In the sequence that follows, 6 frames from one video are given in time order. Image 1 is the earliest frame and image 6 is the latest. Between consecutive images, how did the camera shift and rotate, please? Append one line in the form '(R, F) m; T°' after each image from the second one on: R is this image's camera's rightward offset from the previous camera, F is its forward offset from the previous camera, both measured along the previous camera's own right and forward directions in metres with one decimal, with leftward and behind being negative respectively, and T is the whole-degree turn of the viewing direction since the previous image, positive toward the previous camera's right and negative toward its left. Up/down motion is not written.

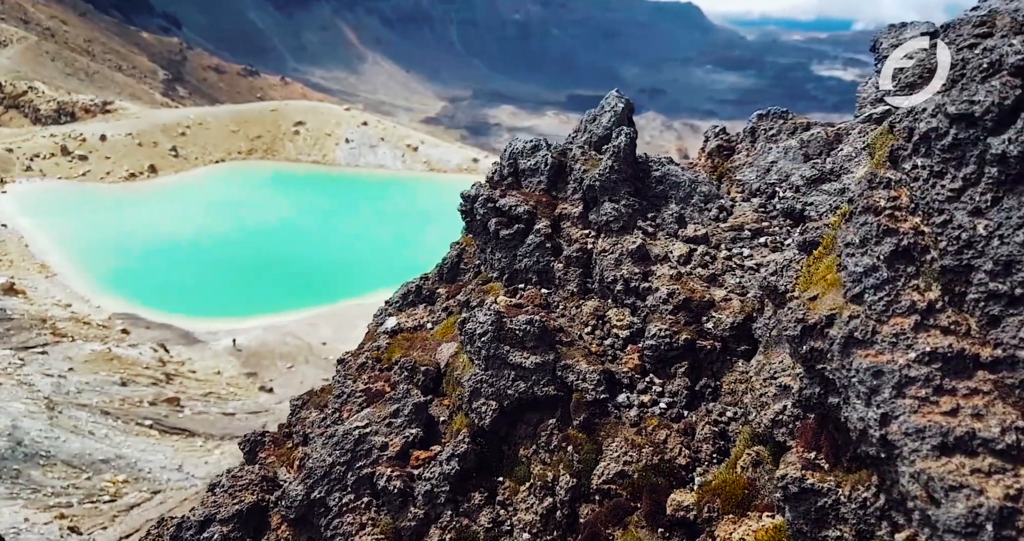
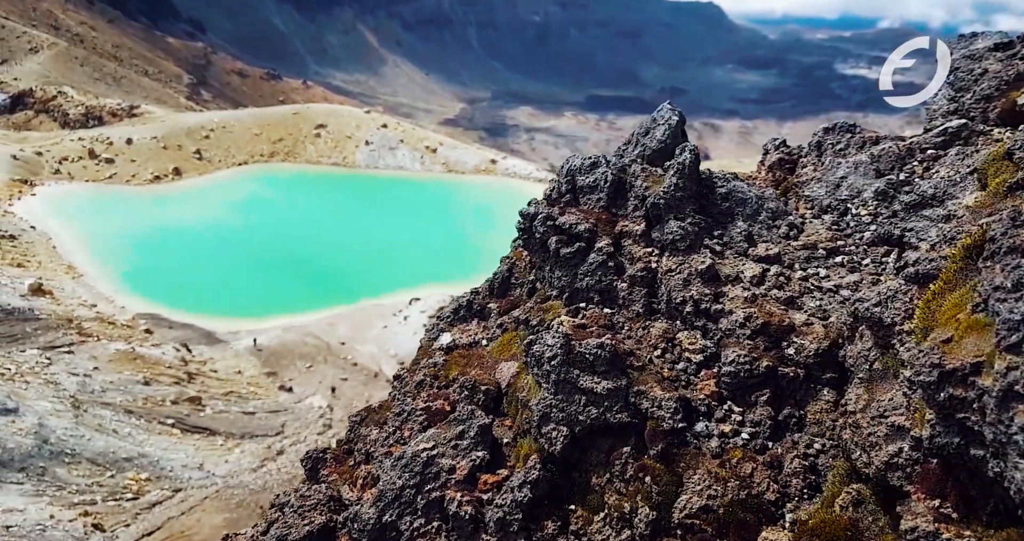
(-0.9, +0.3) m; -2°
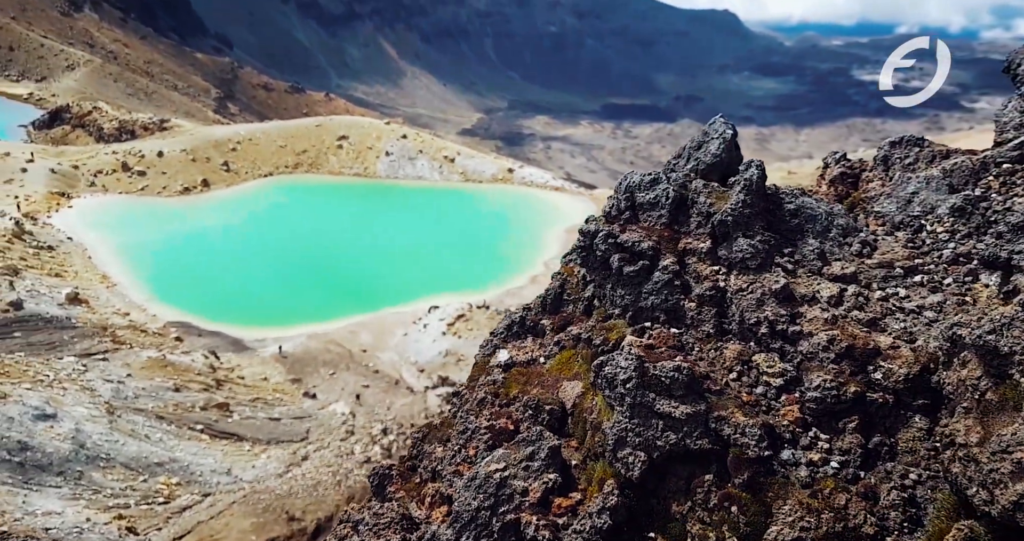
(-0.9, +0.2) m; -2°
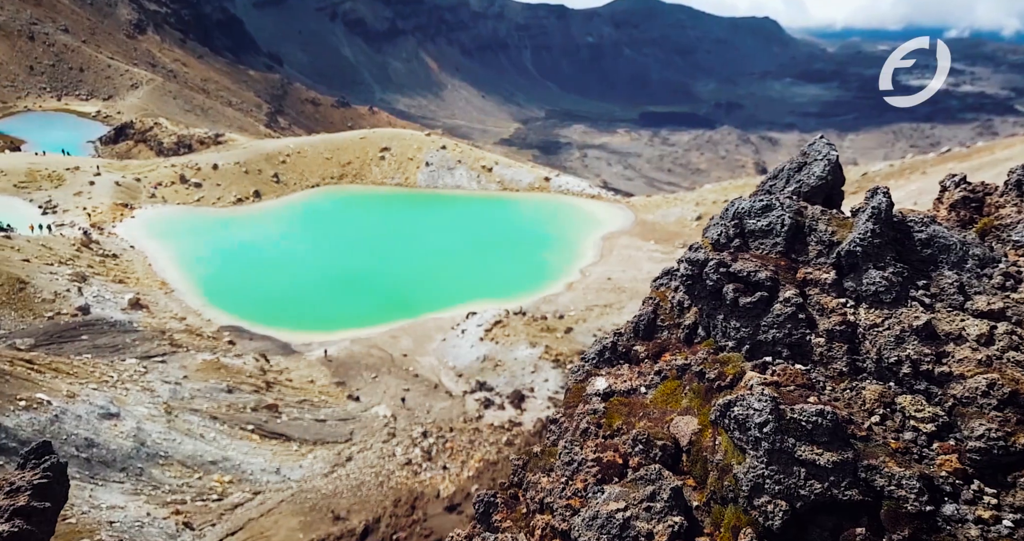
(-1.5, +0.4) m; -4°
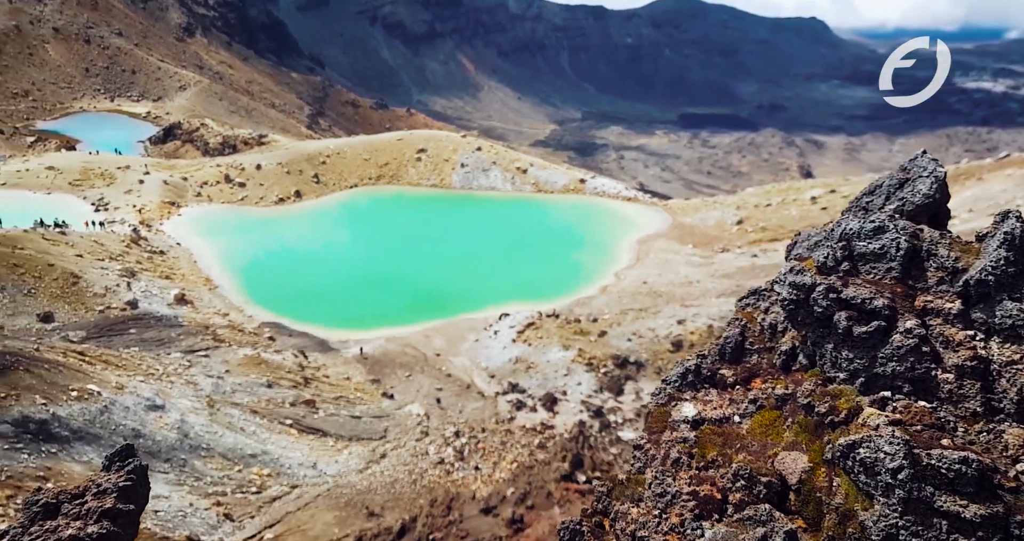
(-1.3, +0.6) m; -3°
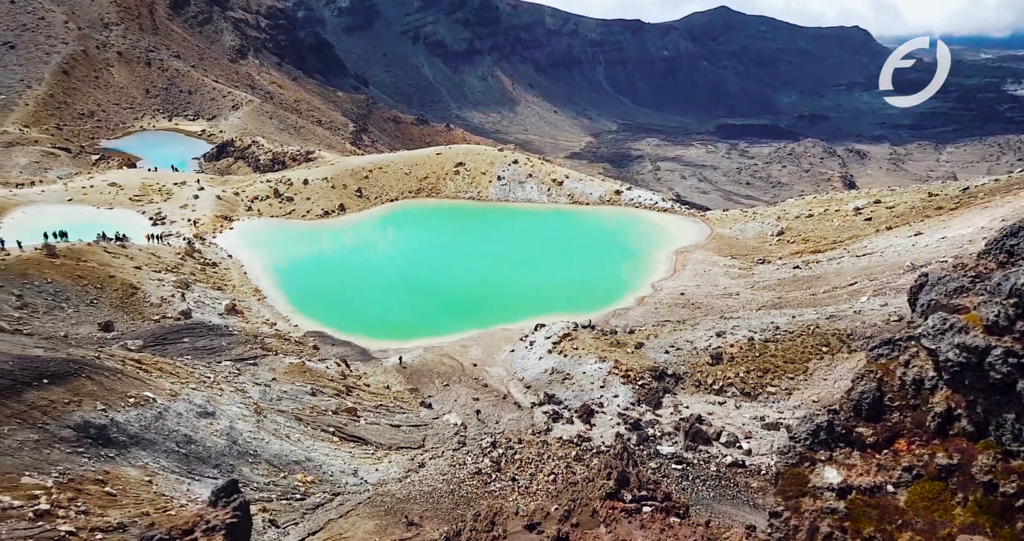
(-1.6, -6.7) m; -3°
